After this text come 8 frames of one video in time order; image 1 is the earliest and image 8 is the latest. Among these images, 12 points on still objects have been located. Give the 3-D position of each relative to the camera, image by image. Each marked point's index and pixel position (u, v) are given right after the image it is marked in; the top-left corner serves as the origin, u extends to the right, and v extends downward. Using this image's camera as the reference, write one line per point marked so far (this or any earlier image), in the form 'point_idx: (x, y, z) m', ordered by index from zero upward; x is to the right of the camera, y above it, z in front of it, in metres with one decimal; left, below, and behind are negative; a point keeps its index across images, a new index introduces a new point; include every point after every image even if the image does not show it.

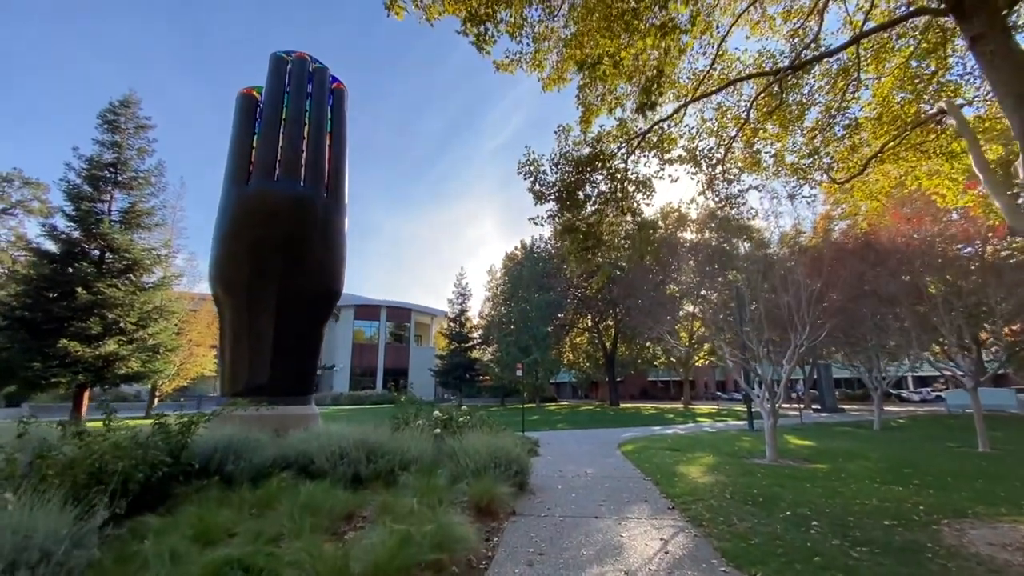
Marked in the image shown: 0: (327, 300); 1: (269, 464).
0: (-3.9, -0.3, +10.1) m
1: (-3.1, -2.3, +6.1) m
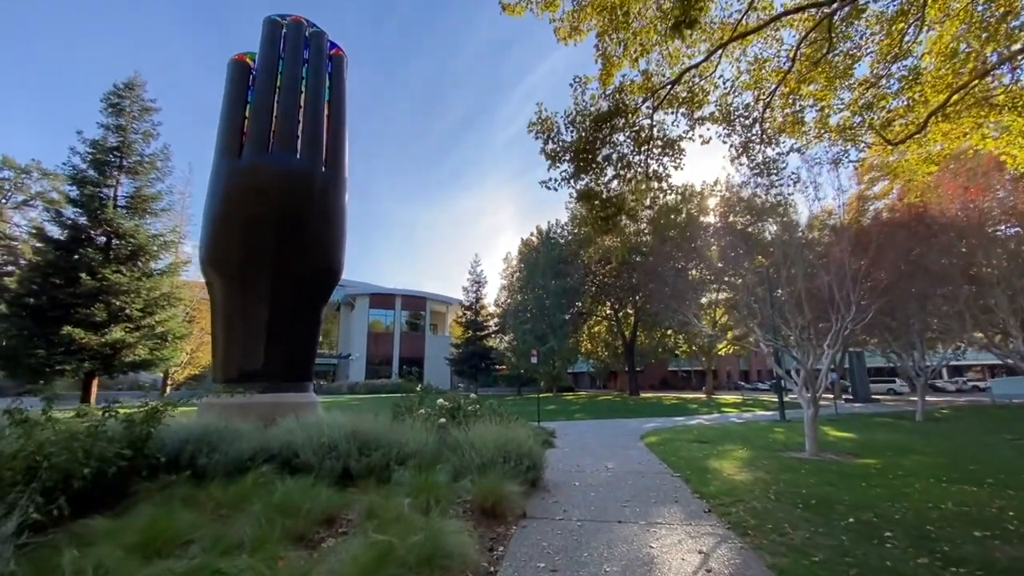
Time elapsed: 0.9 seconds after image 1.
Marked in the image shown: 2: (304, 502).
0: (-3.6, +0.2, +9.4) m
1: (-3.0, -1.9, +5.4) m
2: (-2.0, -2.0, +4.5) m
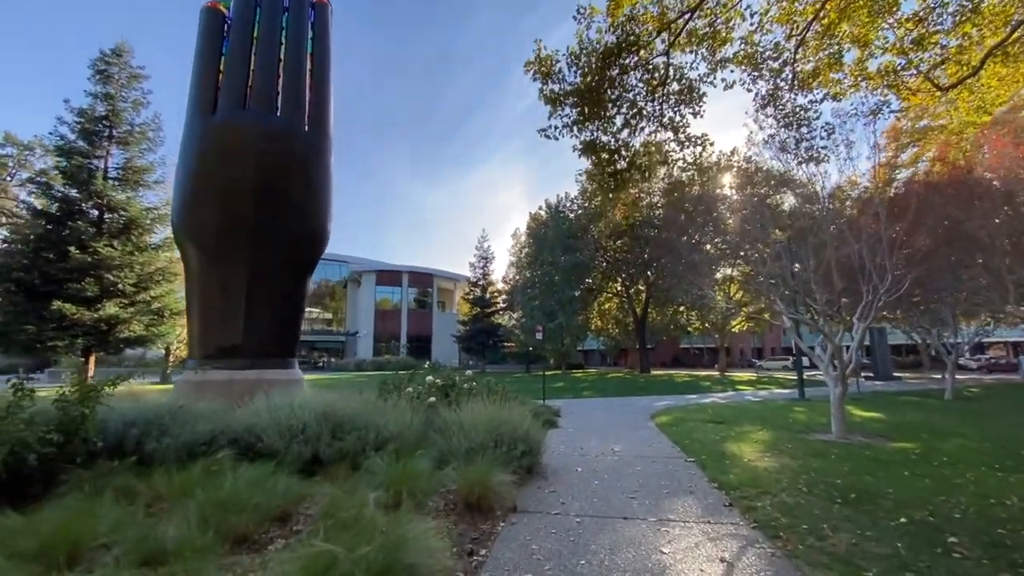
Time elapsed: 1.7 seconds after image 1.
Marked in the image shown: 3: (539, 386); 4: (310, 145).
0: (-3.7, +0.7, +8.7) m
1: (-3.1, -1.5, +4.8) m
2: (-2.1, -1.7, +3.9) m
3: (+1.1, -3.9, +19.1) m
4: (-3.7, +2.6, +8.8) m
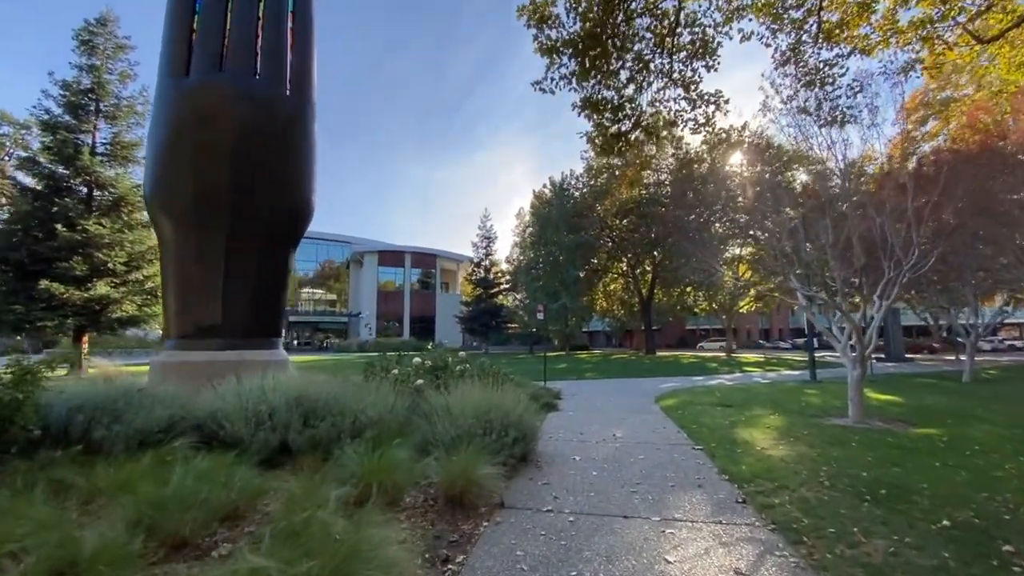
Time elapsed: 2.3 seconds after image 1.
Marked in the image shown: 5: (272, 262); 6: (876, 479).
0: (-3.7, +1.1, +8.2) m
1: (-3.2, -1.3, +4.4) m
2: (-2.2, -1.4, +3.4) m
3: (+1.1, -3.1, +18.7) m
4: (-3.8, +3.1, +8.2) m
5: (-4.0, +0.4, +8.0) m
6: (+3.4, -1.8, +4.5) m
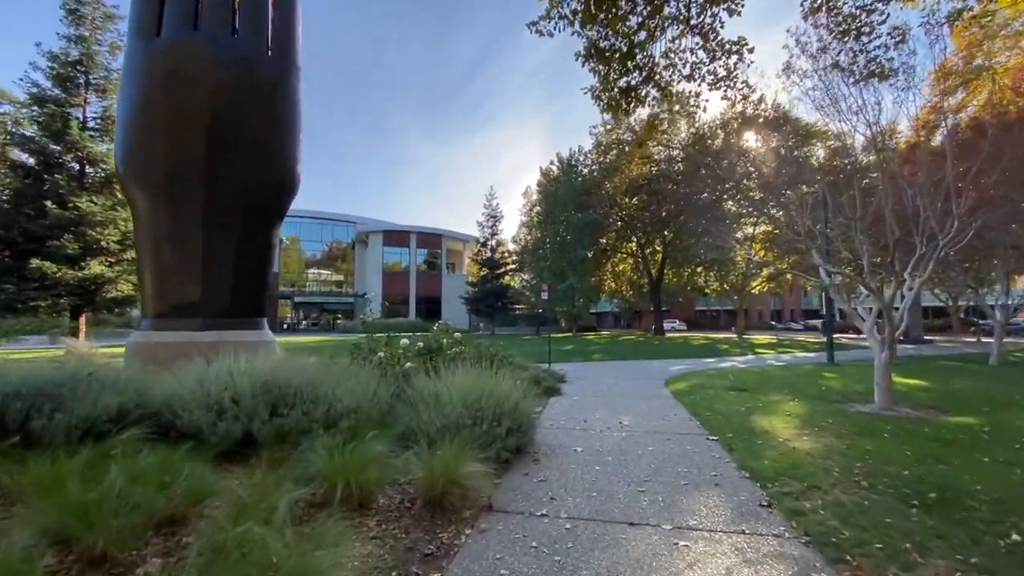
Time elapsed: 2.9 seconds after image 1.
0: (-3.7, +1.5, +7.6) m
1: (-3.3, -1.1, +3.9) m
2: (-2.3, -1.2, +2.9) m
3: (+1.3, -2.3, +18.2) m
4: (-3.8, +3.4, +7.6) m
5: (-4.0, +0.8, +7.4) m
6: (+3.3, -1.6, +3.9) m
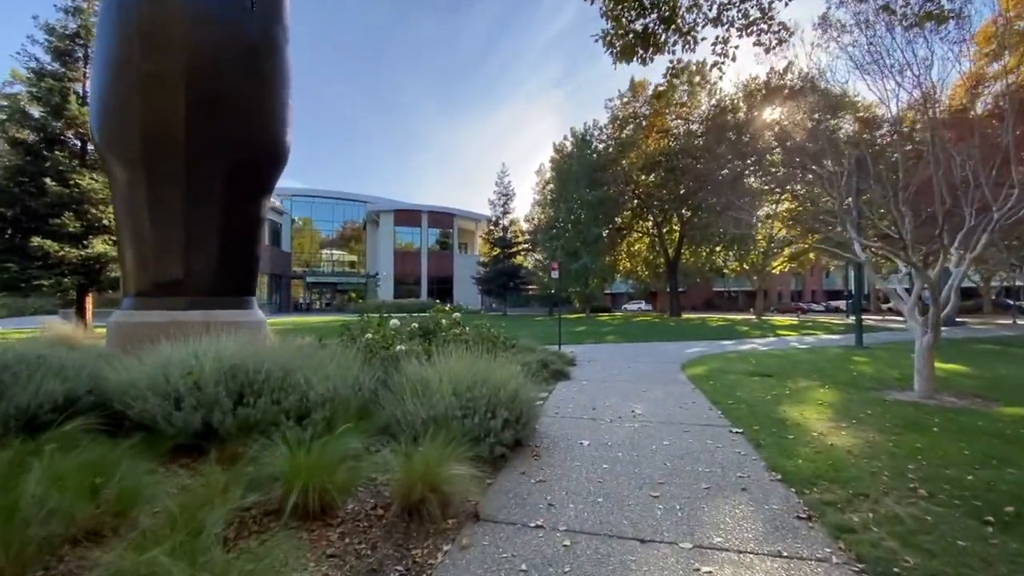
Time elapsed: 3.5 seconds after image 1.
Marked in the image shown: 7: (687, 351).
0: (-3.7, +1.8, +7.1) m
1: (-3.3, -0.9, +3.5) m
2: (-2.4, -1.1, +2.5) m
3: (+1.7, -1.6, +17.7) m
4: (-3.7, +3.8, +7.0) m
5: (-3.9, +1.1, +7.0) m
6: (+3.3, -1.4, +3.3) m
7: (+4.5, -1.6, +12.2) m
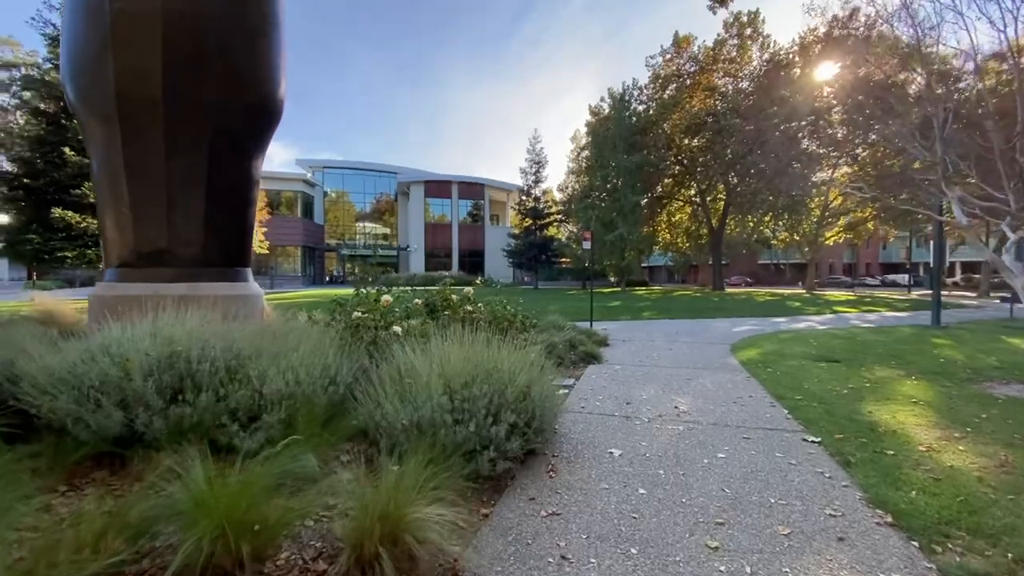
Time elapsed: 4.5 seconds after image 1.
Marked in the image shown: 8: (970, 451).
0: (-3.4, +2.2, +6.3) m
1: (-3.3, -0.7, +2.8) m
2: (-2.4, -1.0, +1.8) m
3: (+2.8, -0.6, +16.6) m
4: (-3.4, +4.2, +6.1) m
5: (-3.7, +1.5, +6.2) m
6: (+3.3, -1.2, +2.2) m
7: (+5.1, -1.0, +11.0) m
8: (+3.3, -1.2, +3.5) m
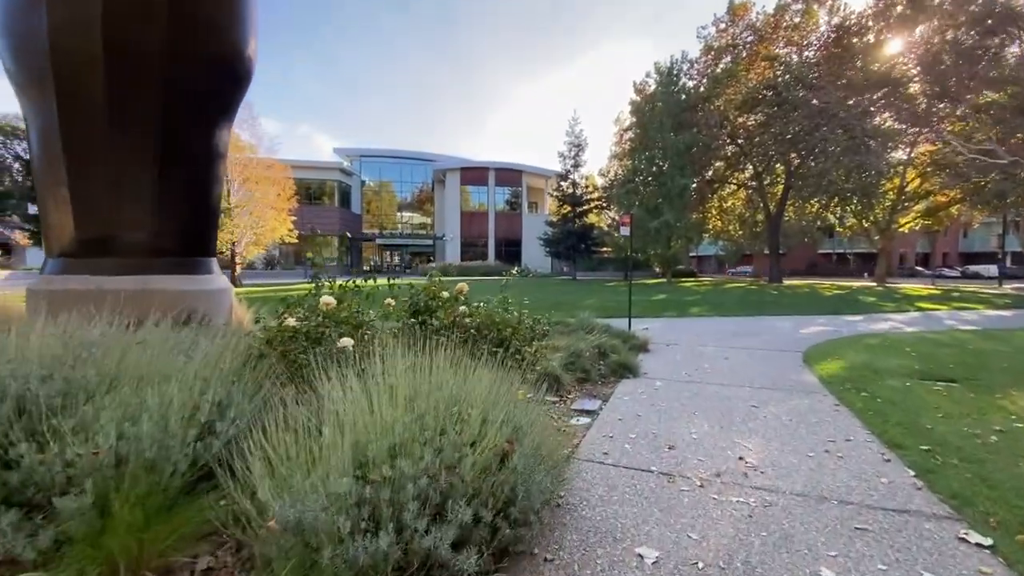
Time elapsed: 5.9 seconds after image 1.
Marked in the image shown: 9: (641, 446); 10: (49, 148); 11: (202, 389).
0: (-3.2, +2.3, +5.3) m
1: (-3.5, -0.7, +1.8) m
2: (-2.7, -1.0, +0.7) m
3: (+3.8, -0.4, +15.0) m
4: (-3.3, +4.2, +5.0) m
5: (-3.5, +1.6, +5.2) m
6: (+3.0, -1.3, +0.6) m
7: (+5.6, -0.9, +9.3) m
8: (+3.2, -1.2, +1.9) m
9: (+1.0, -1.1, +3.5) m
10: (-4.8, +1.5, +5.1) m
11: (-1.5, -0.5, +2.5) m
